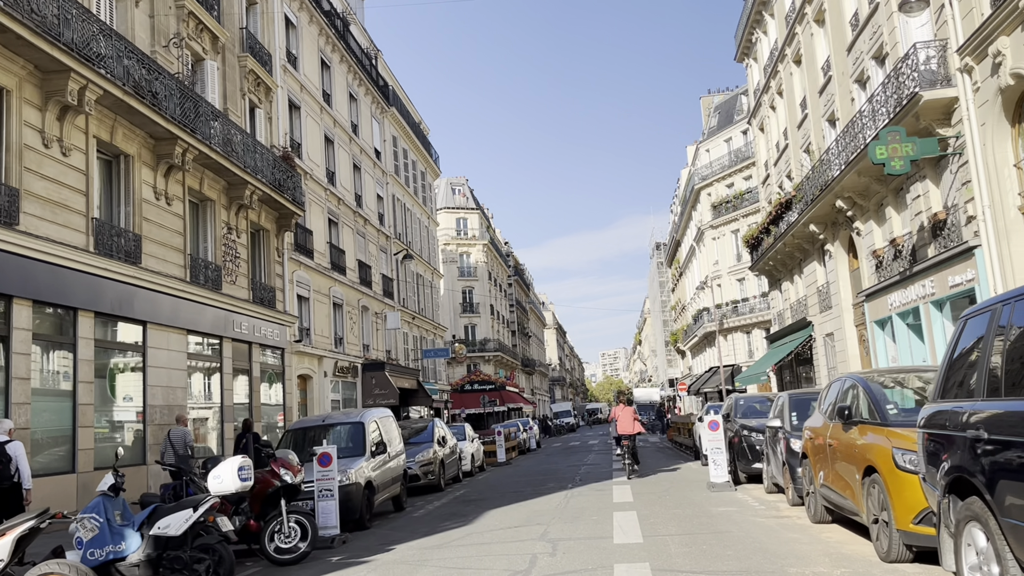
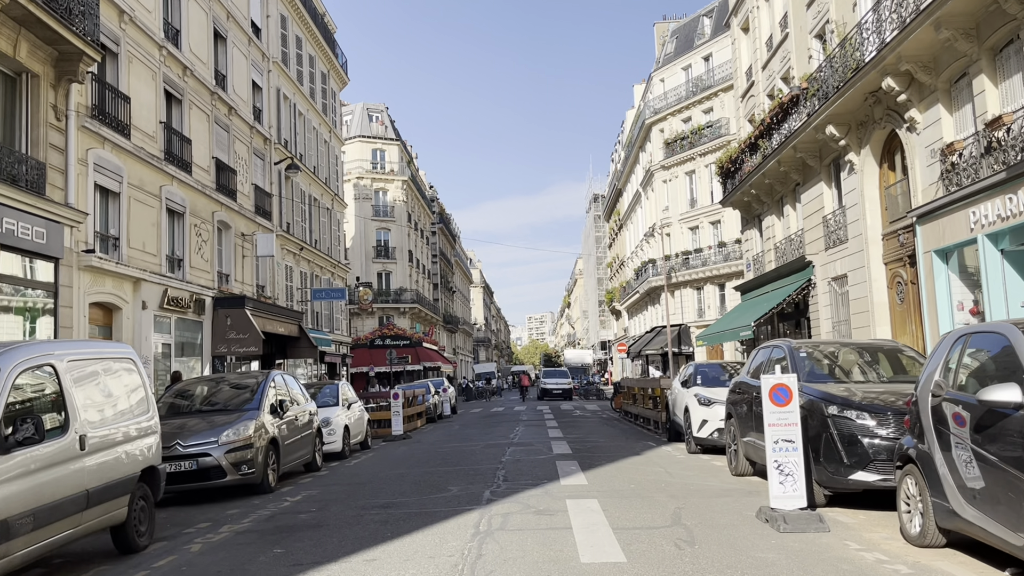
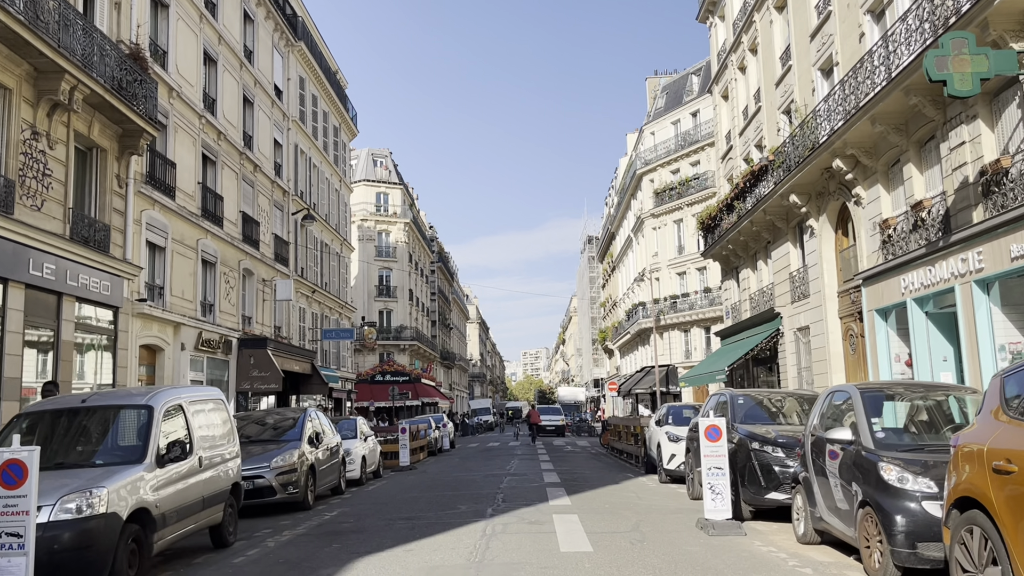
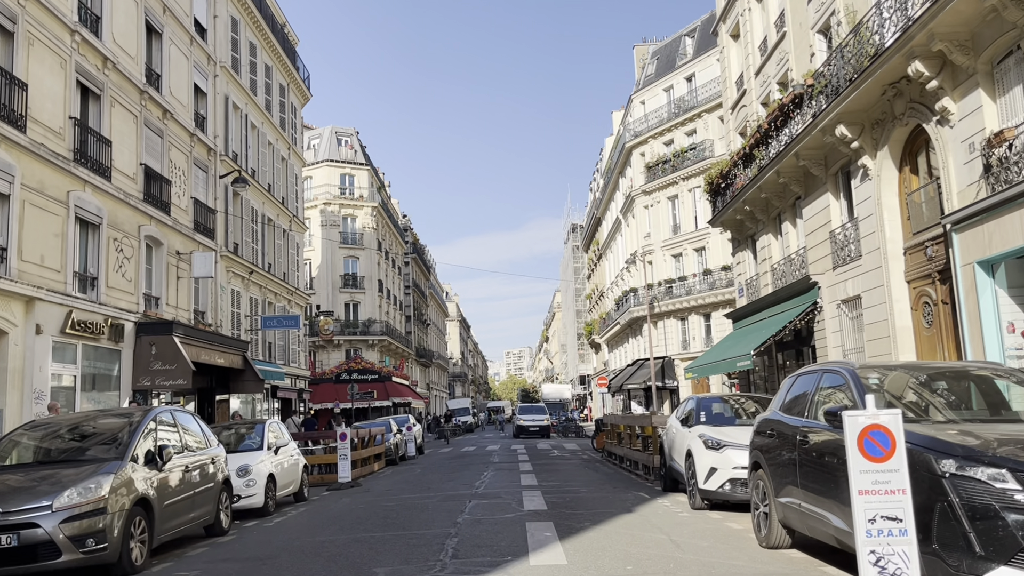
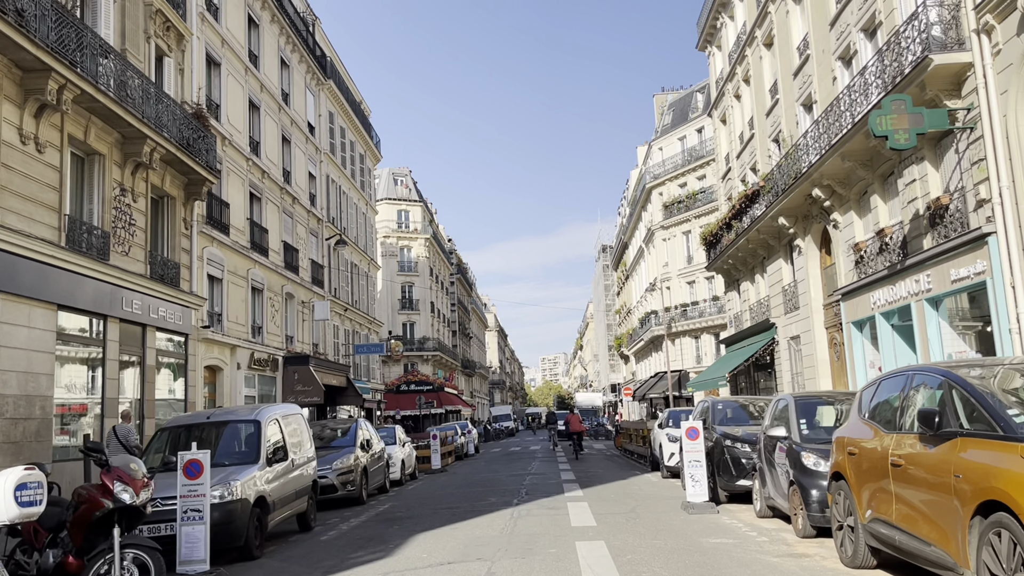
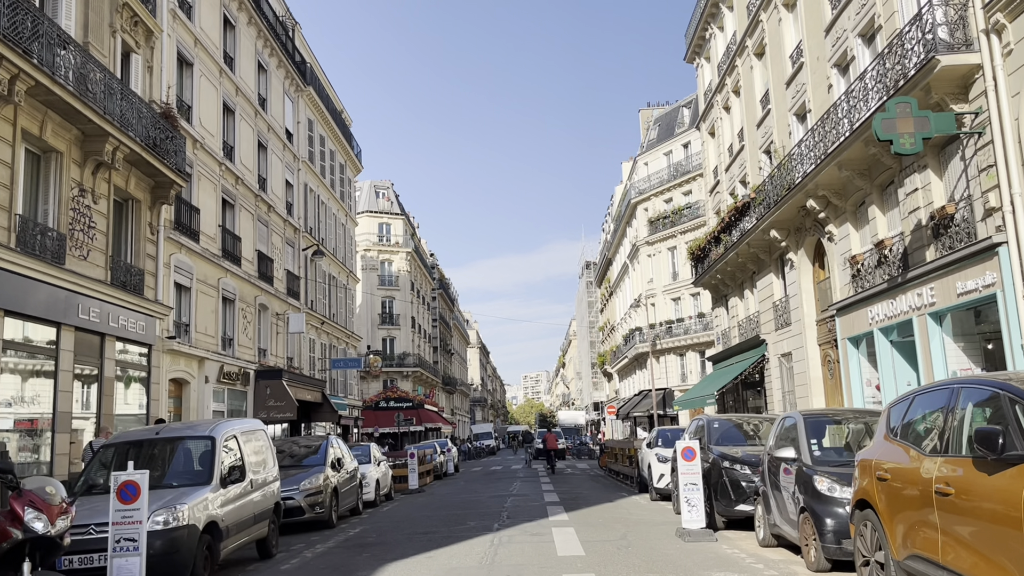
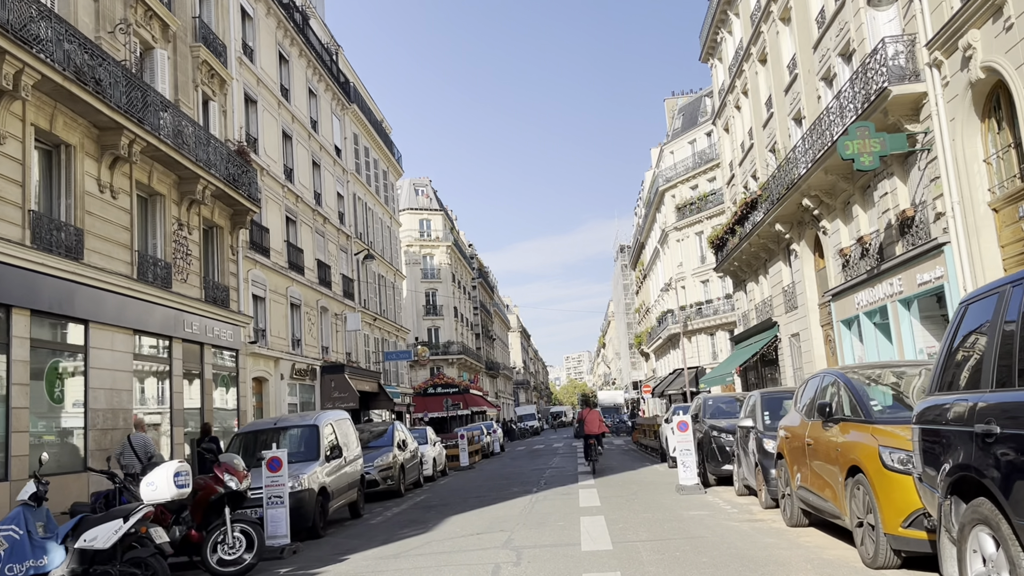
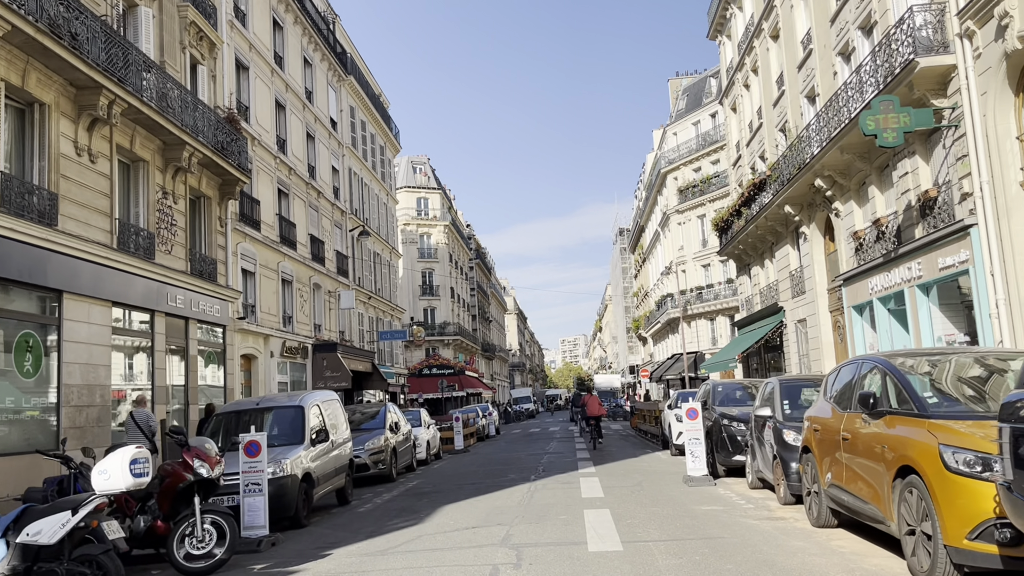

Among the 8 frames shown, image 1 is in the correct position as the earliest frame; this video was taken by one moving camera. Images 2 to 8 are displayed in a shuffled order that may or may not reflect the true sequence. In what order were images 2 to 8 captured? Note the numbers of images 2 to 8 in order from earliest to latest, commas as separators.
7, 8, 5, 6, 3, 2, 4
